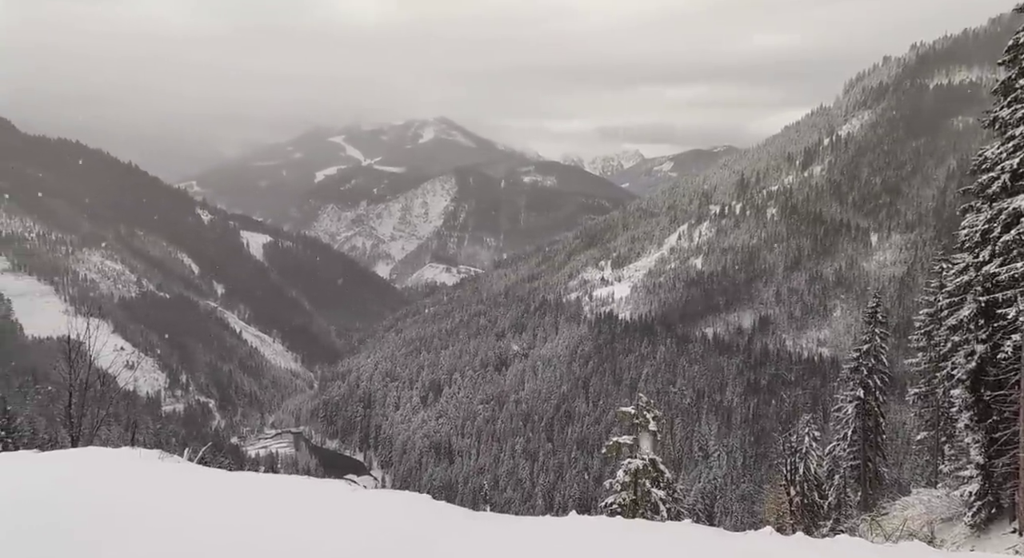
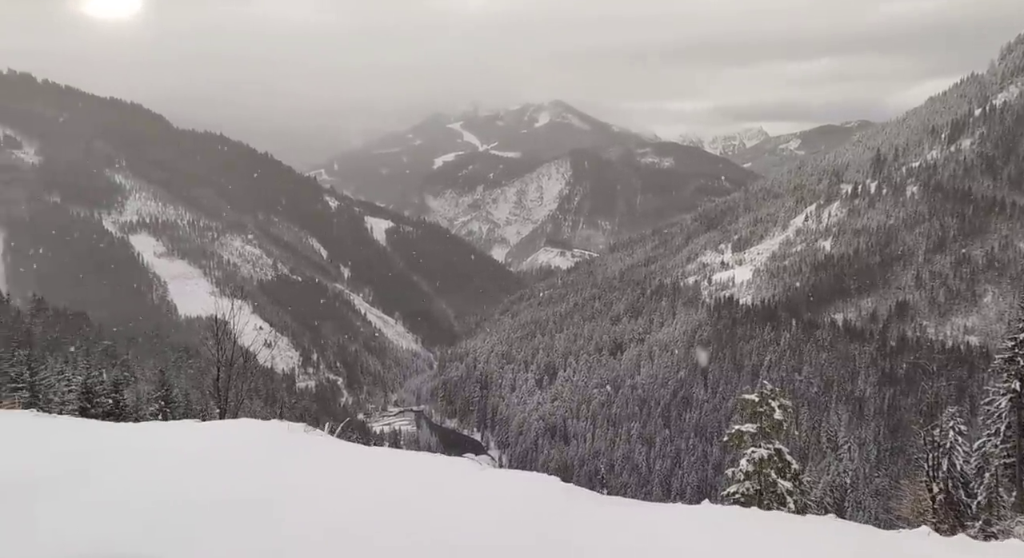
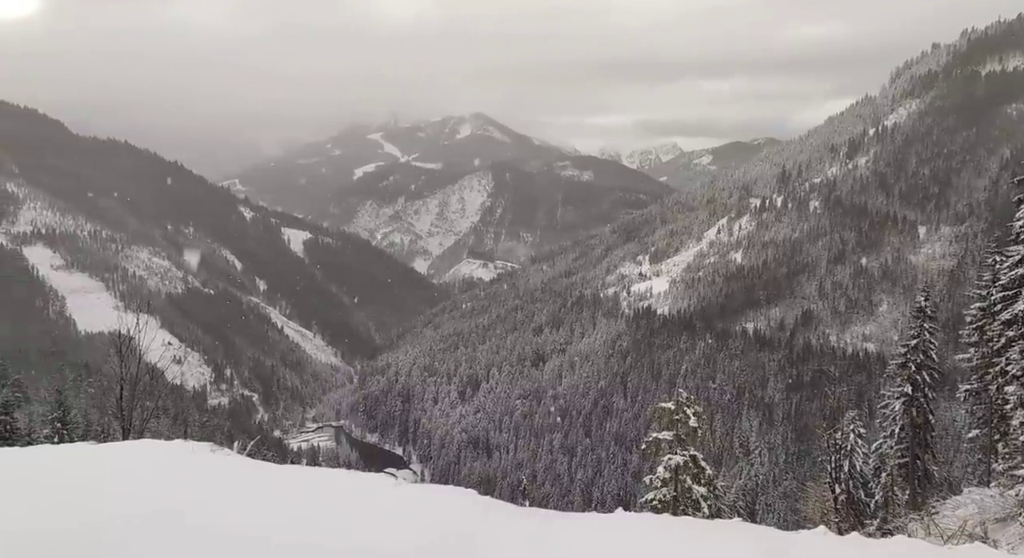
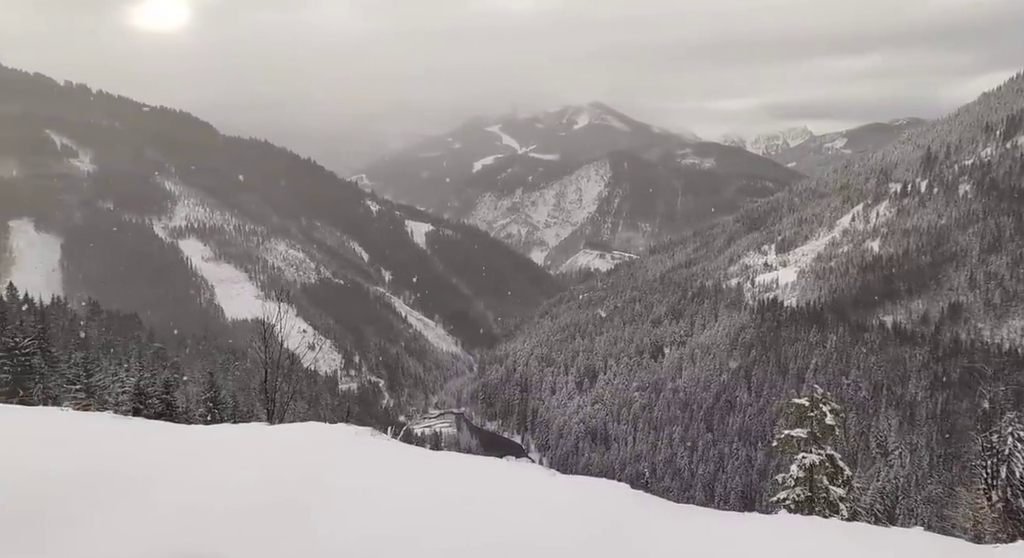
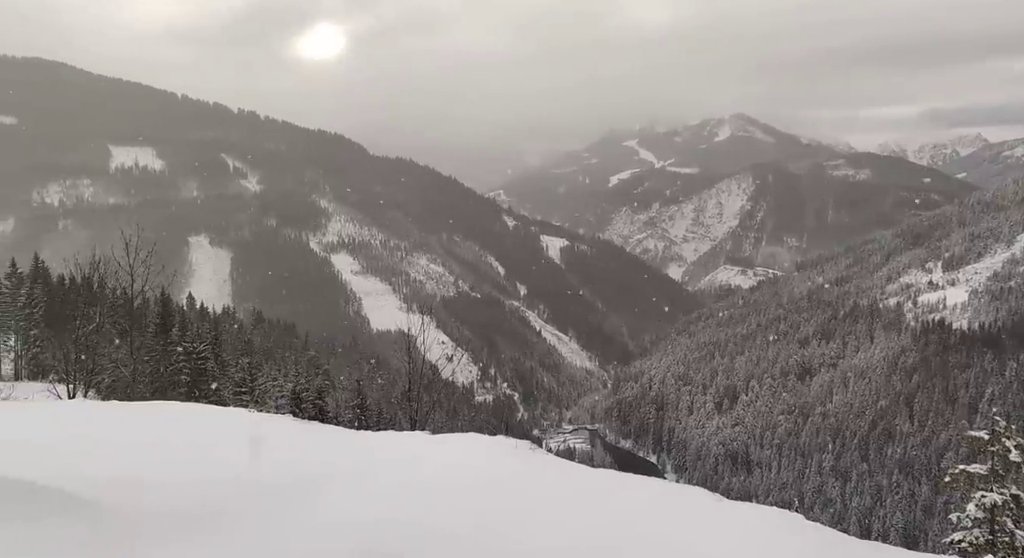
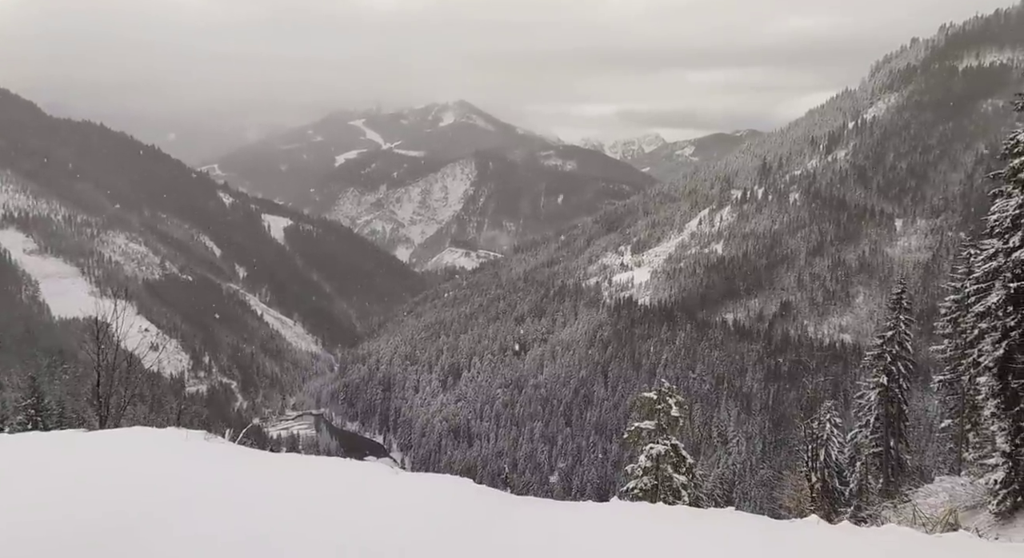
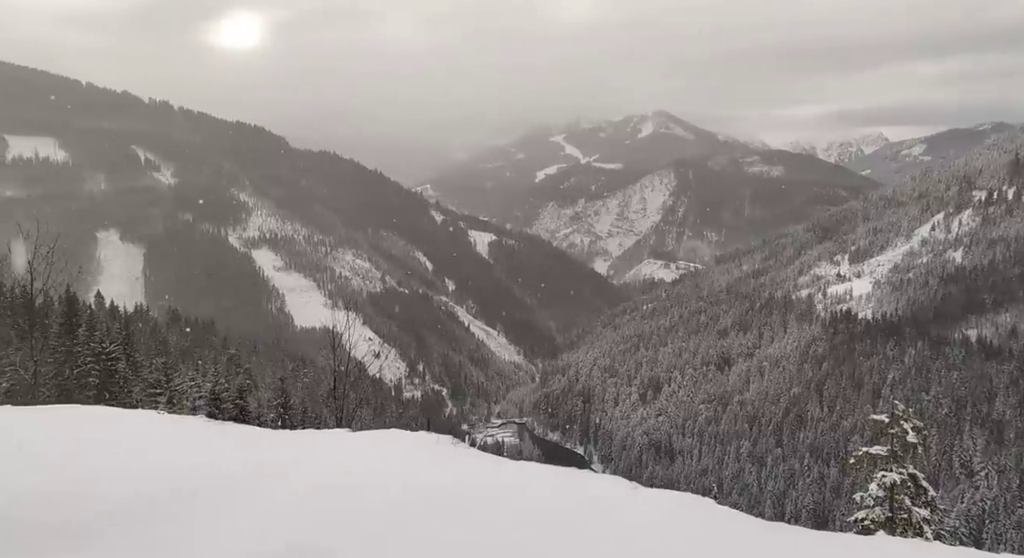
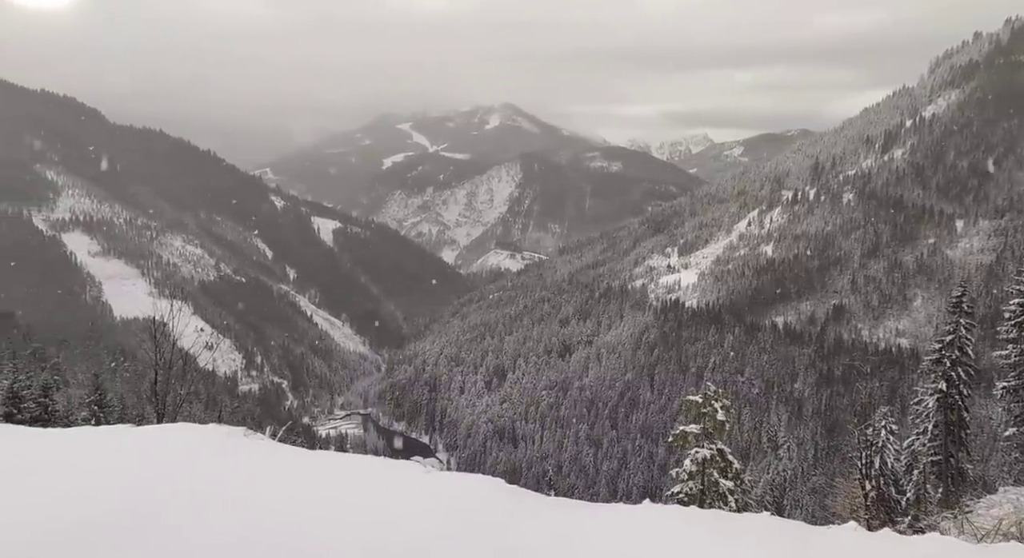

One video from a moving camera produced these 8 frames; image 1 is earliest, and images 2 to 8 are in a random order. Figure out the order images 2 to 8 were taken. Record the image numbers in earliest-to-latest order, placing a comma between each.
3, 6, 8, 2, 4, 7, 5
